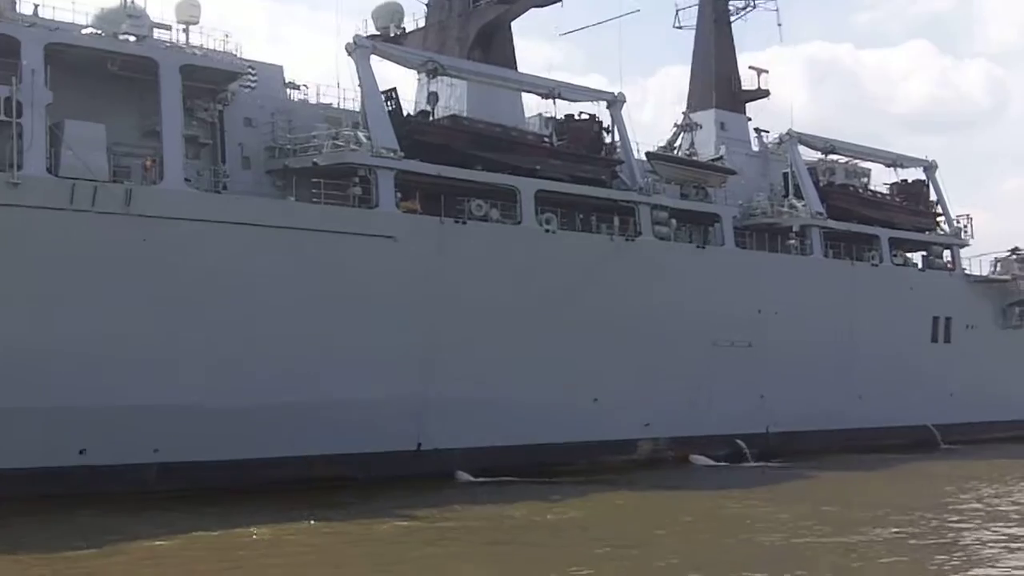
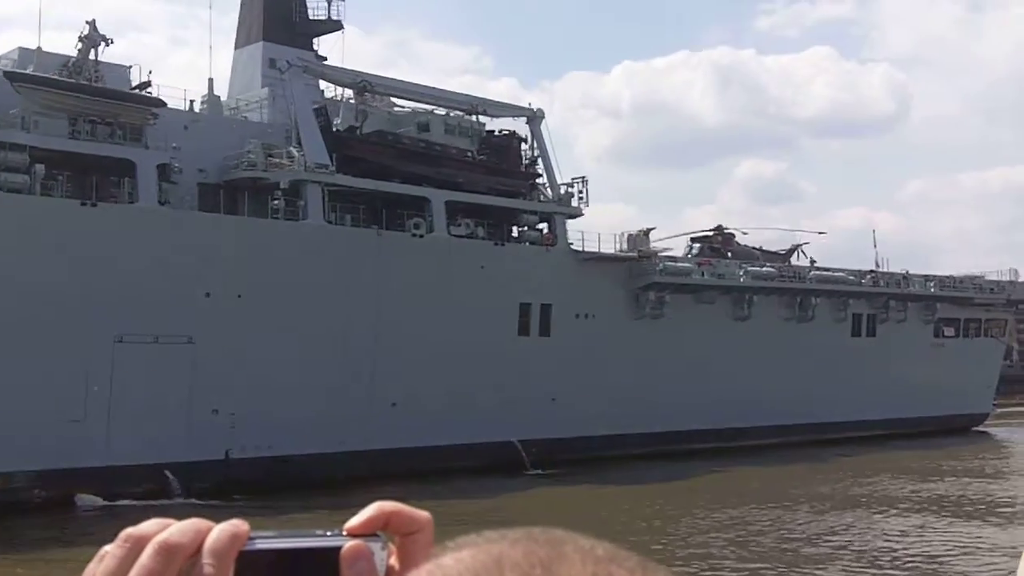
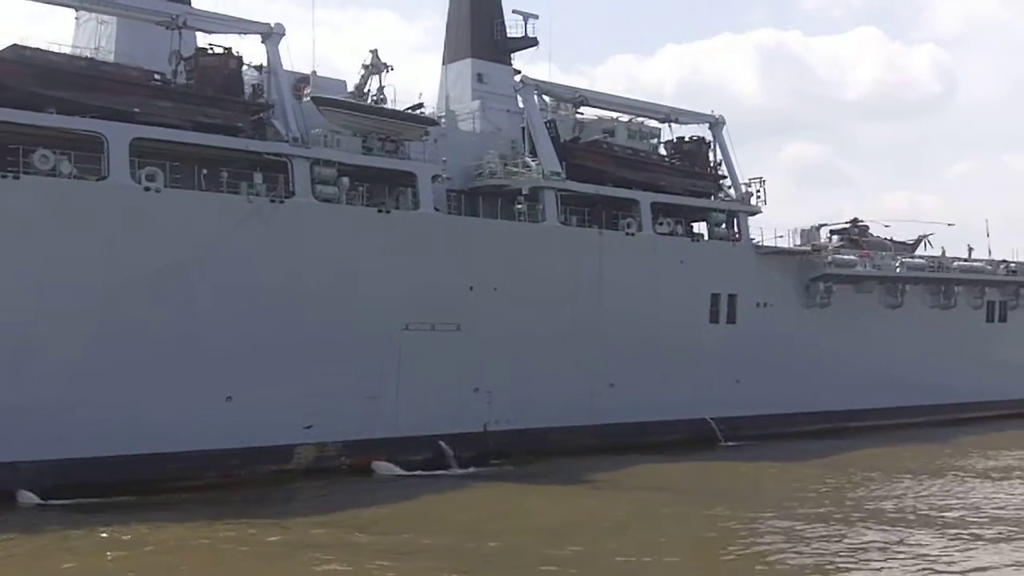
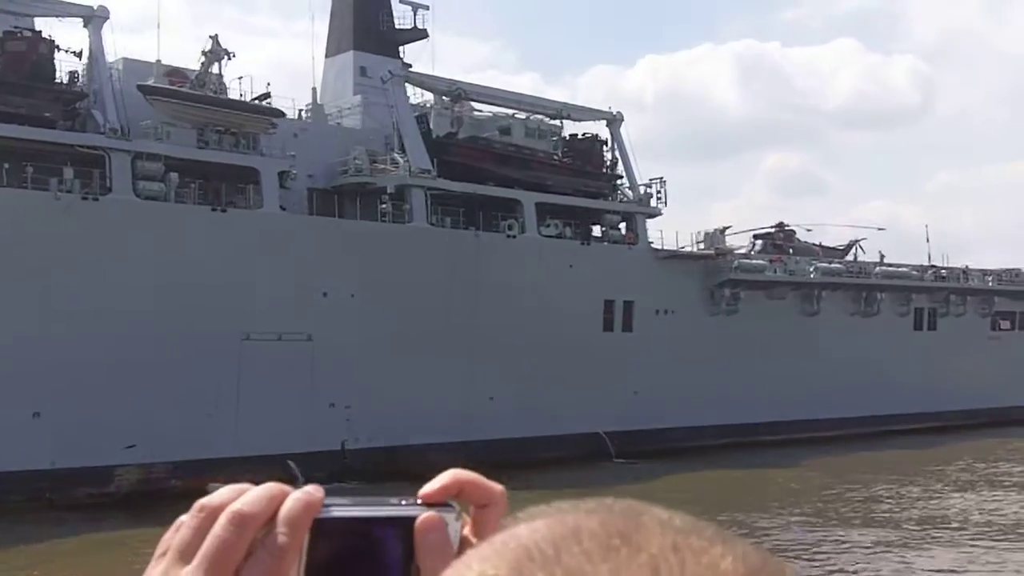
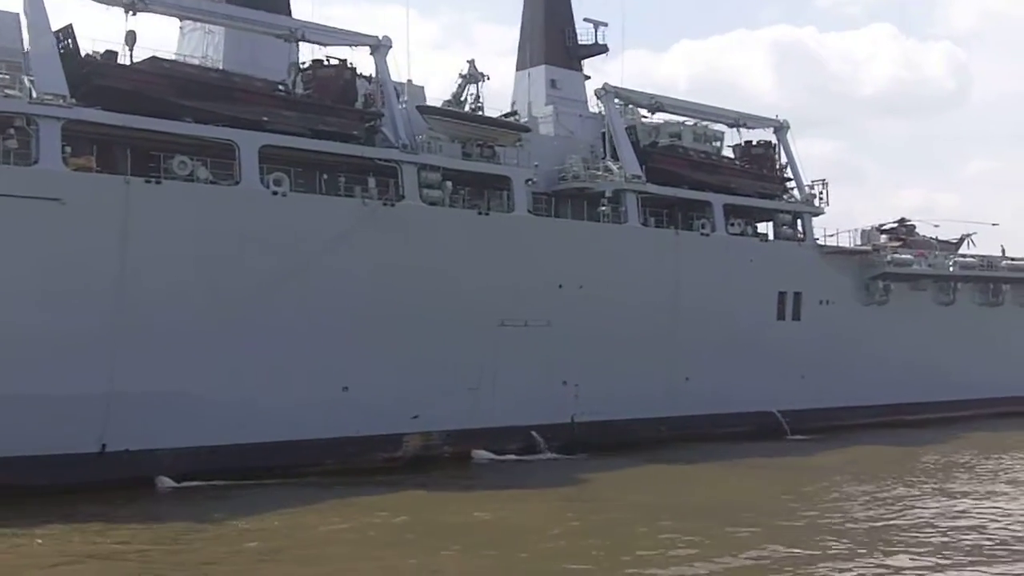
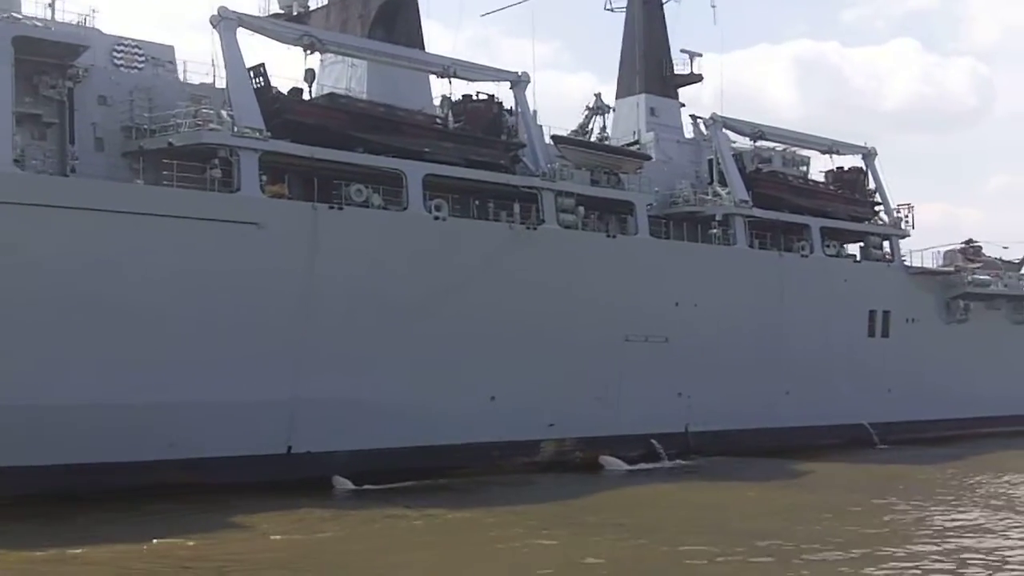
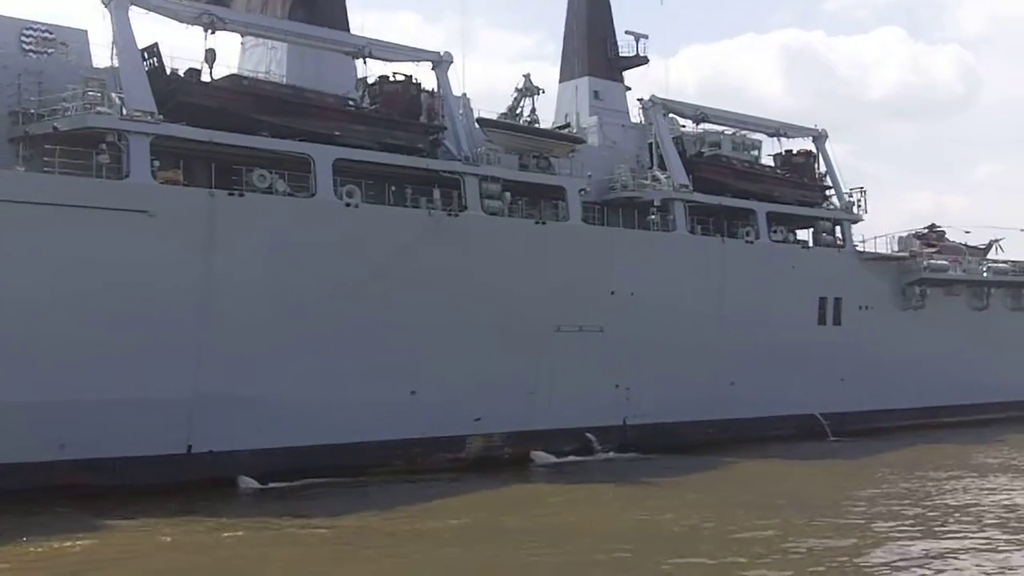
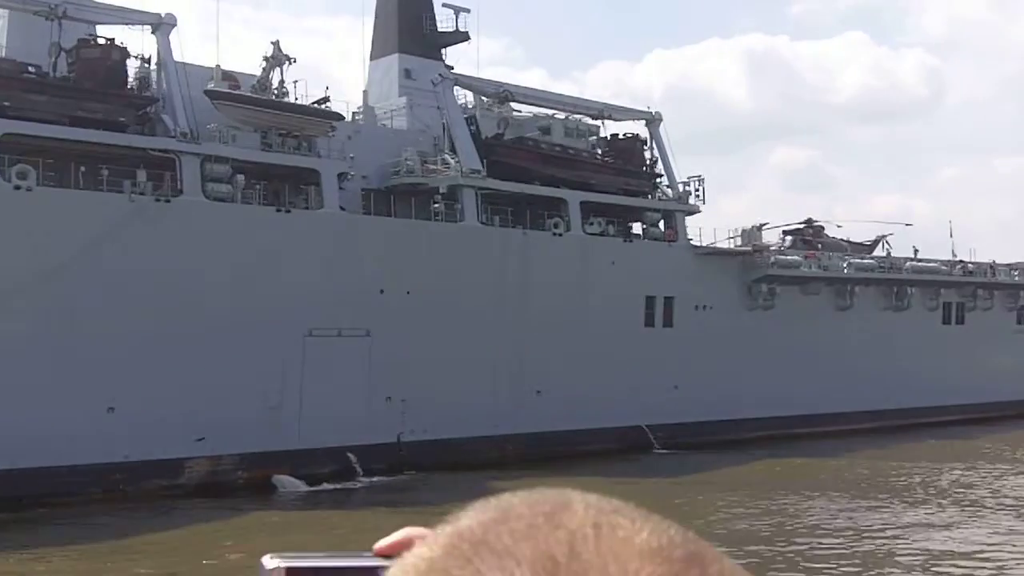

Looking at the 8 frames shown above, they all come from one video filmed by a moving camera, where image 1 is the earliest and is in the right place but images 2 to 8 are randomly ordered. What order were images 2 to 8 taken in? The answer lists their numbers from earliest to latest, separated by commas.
6, 7, 5, 3, 8, 4, 2
